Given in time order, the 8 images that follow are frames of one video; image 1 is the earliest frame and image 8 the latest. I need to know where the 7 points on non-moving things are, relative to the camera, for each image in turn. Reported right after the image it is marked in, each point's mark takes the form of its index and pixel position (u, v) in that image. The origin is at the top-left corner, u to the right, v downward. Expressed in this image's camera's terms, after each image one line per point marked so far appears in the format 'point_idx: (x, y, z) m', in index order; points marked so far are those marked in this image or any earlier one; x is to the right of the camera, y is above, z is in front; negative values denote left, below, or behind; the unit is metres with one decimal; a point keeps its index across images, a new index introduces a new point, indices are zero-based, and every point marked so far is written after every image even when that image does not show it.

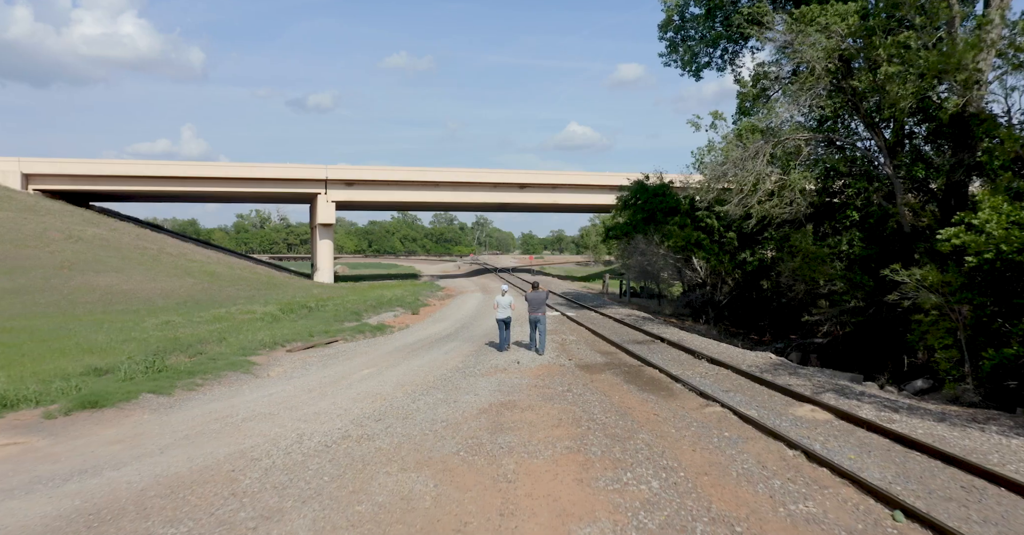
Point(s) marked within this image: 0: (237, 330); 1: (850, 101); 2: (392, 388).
0: (-9.2, -2.1, +18.0) m
1: (+10.1, +5.0, +16.1) m
2: (-2.3, -2.3, +10.2) m
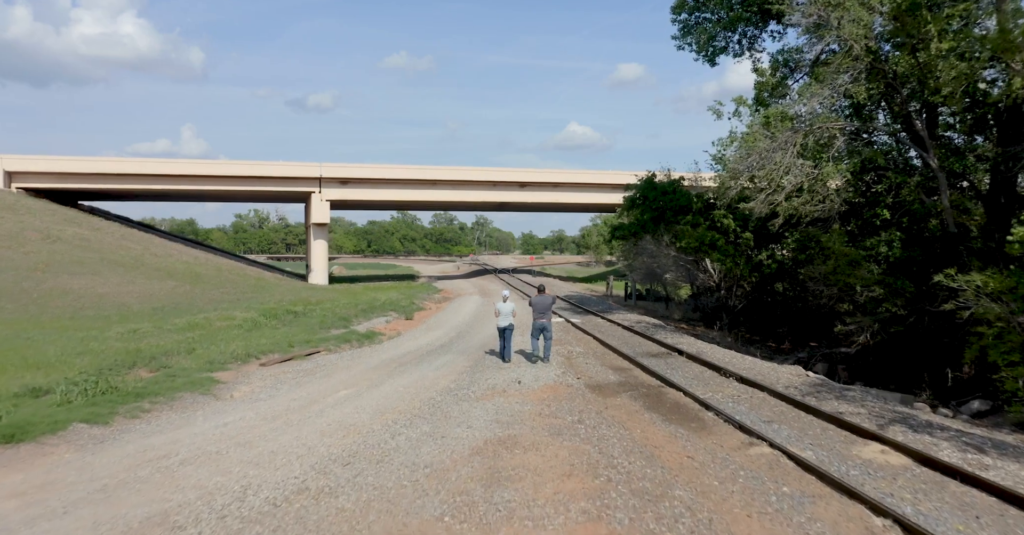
0: (-9.2, -2.2, +16.4) m
1: (+10.1, +4.9, +14.5) m
2: (-2.3, -2.4, +8.6) m
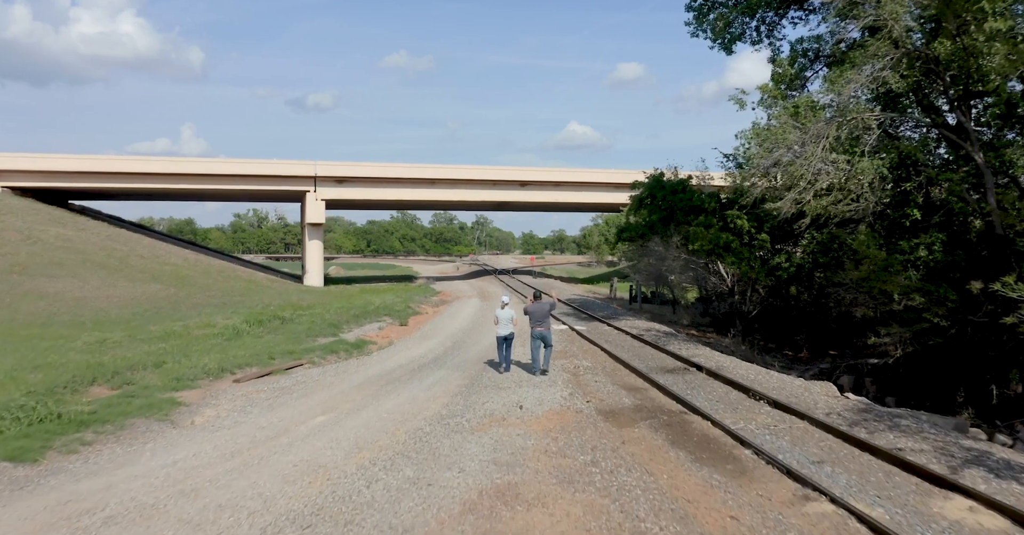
0: (-9.2, -2.4, +15.1) m
1: (+10.2, +4.8, +13.2) m
2: (-2.3, -2.5, +7.2) m
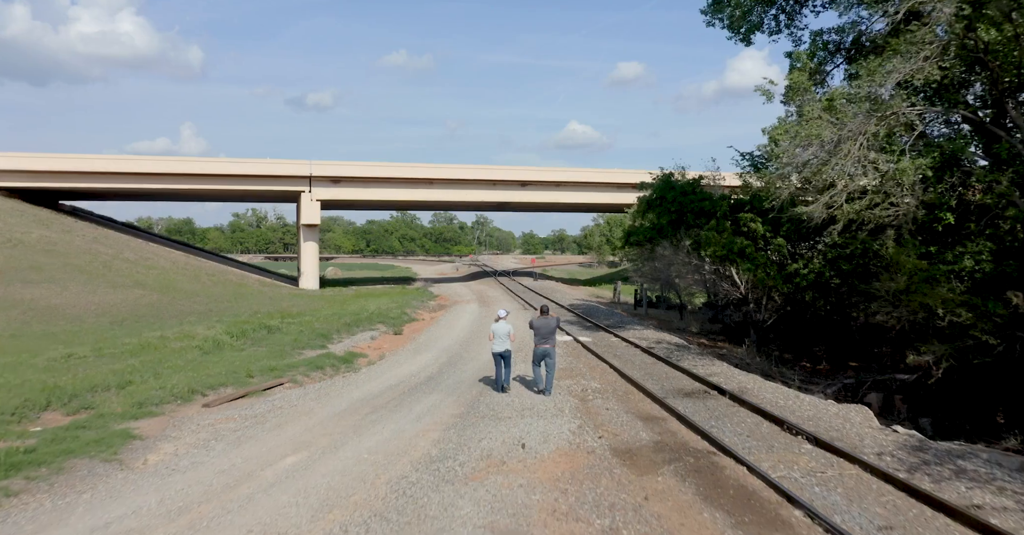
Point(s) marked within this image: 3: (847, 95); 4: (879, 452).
0: (-9.2, -2.6, +13.8) m
1: (+10.2, +4.5, +11.9) m
2: (-2.2, -2.8, +6.0) m
3: (+7.5, +3.8, +12.0) m
4: (+5.4, -2.7, +7.9) m
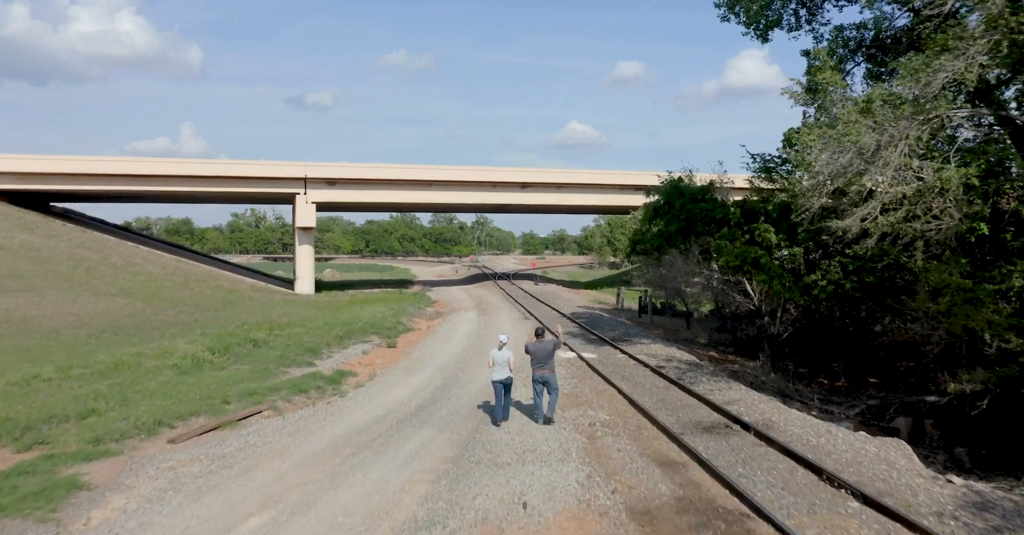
0: (-9.2, -3.0, +12.7) m
1: (+10.2, +4.1, +10.8) m
2: (-2.2, -3.1, +4.9) m
3: (+7.5, +3.5, +10.9) m
4: (+5.4, -3.1, +6.8) m
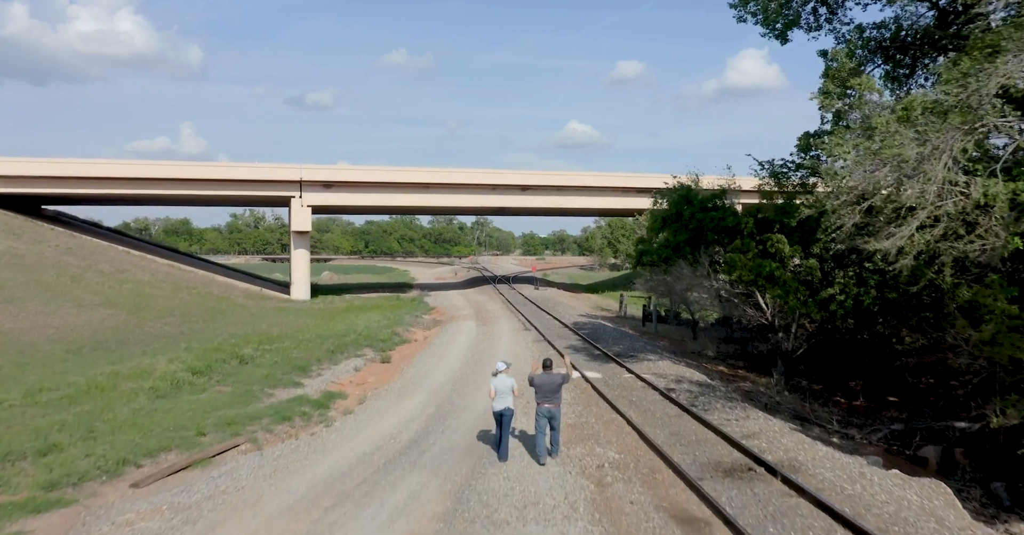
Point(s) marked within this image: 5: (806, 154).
0: (-9.2, -3.4, +11.7) m
1: (+10.2, +3.7, +9.8) m
2: (-2.3, -3.6, +3.9) m
3: (+7.5, +3.0, +9.9) m
4: (+5.4, -3.5, +5.9) m
5: (+9.9, +3.8, +18.2) m
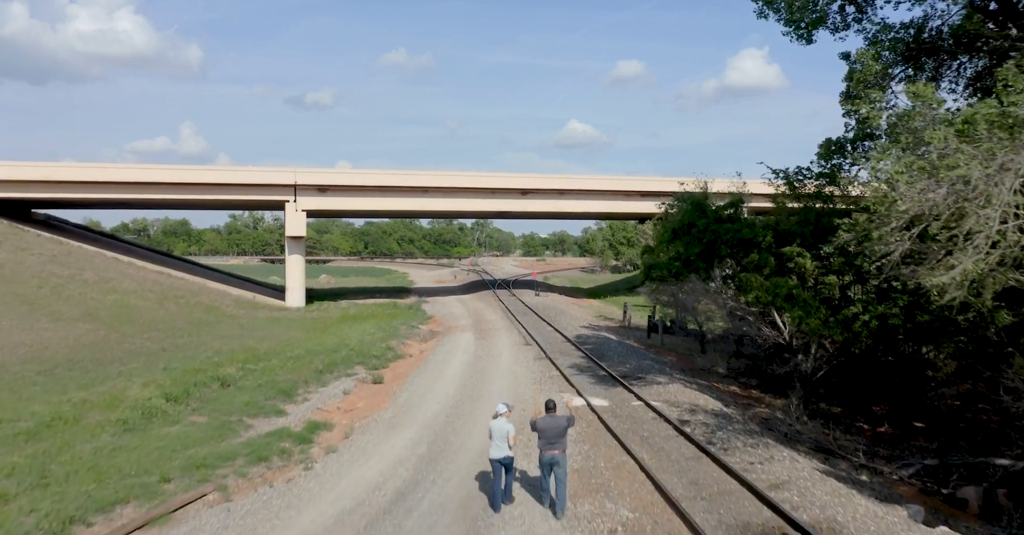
0: (-9.2, -3.9, +10.6) m
1: (+10.2, +3.2, +8.6) m
2: (-2.3, -4.1, +2.7) m
3: (+7.5, +2.5, +8.8) m
4: (+5.4, -4.0, +4.7) m
5: (+9.9, +3.3, +17.1) m
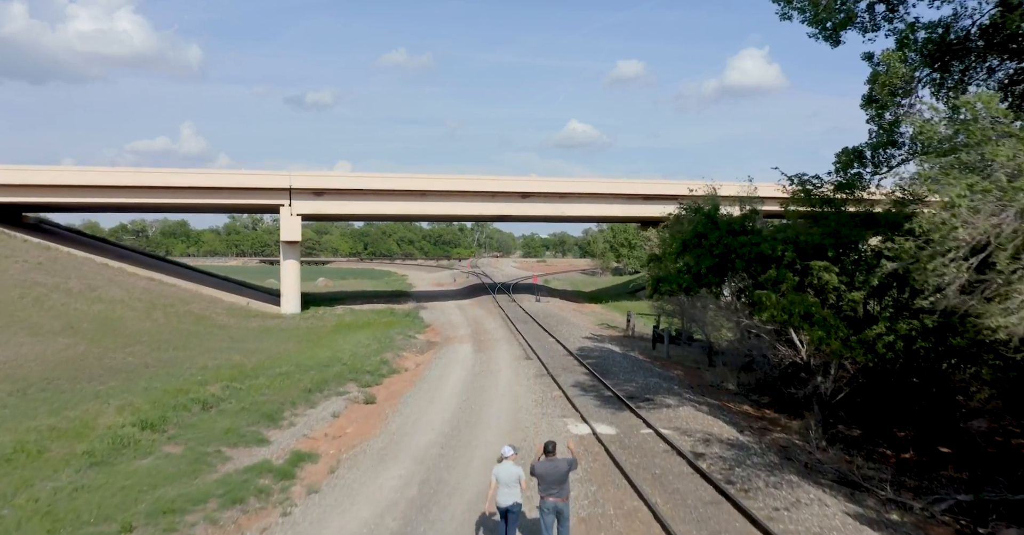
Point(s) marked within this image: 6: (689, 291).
0: (-9.2, -4.4, +9.6) m
1: (+10.1, +2.7, +7.6) m
2: (-2.3, -4.5, +1.7) m
3: (+7.5, +2.1, +7.7) m
4: (+5.3, -4.5, +3.7) m
5: (+9.9, +2.9, +16.1) m
6: (+6.1, -0.6, +19.3) m
